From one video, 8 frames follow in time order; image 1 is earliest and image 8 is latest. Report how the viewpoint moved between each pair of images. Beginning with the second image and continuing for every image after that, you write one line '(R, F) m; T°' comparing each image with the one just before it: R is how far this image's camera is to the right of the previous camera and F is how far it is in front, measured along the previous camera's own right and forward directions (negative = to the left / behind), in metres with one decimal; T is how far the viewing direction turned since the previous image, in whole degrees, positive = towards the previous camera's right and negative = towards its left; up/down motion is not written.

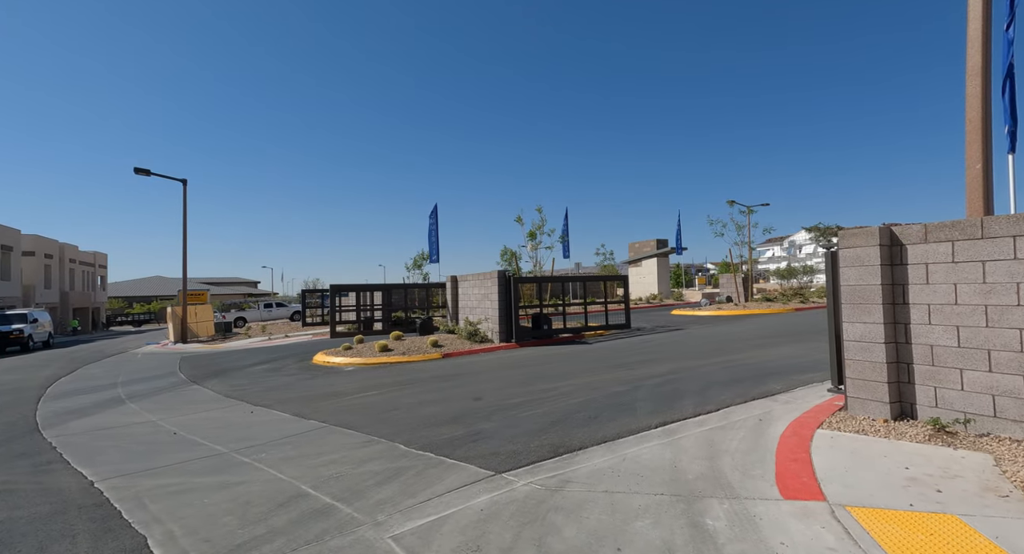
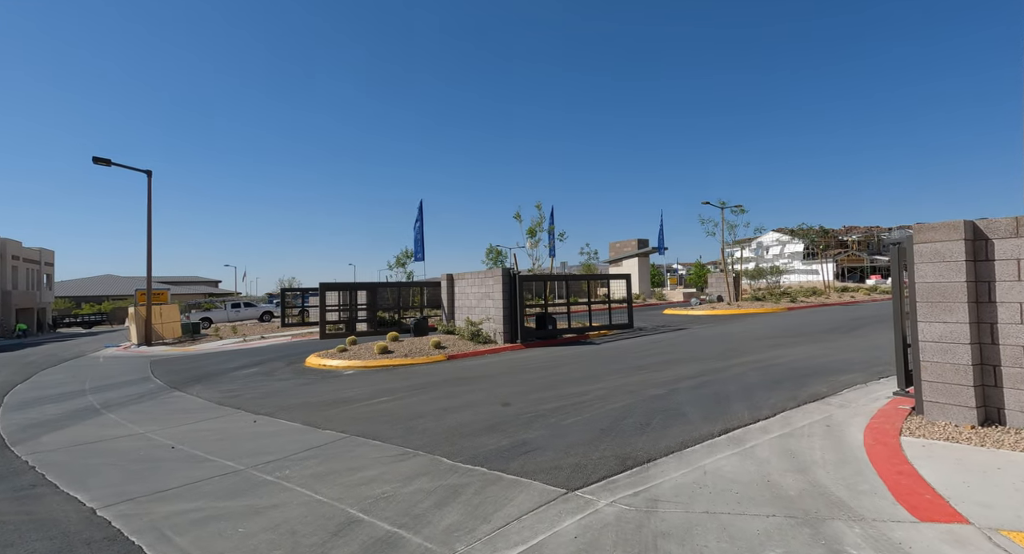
(-0.9, +0.6) m; +3°
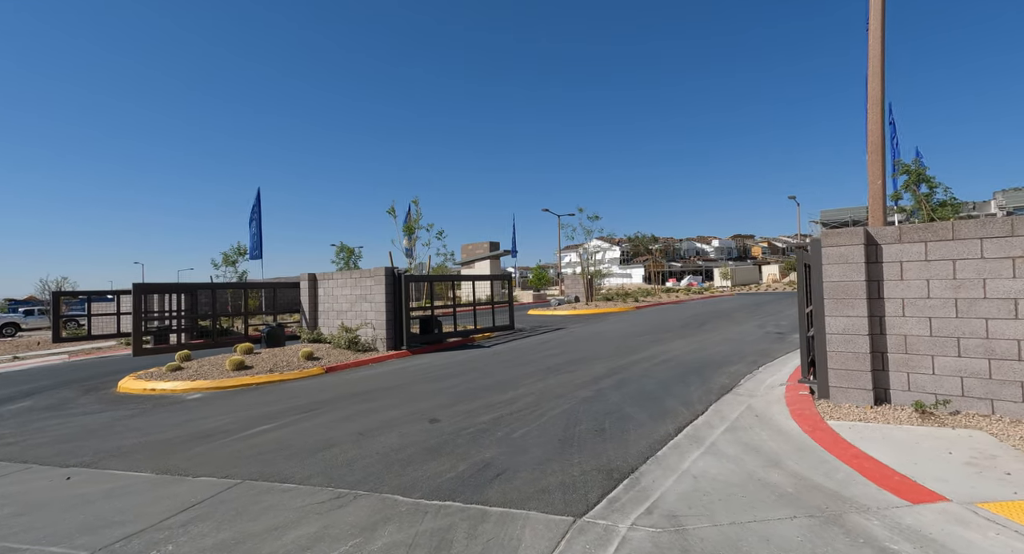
(-1.2, +0.8) m; +19°
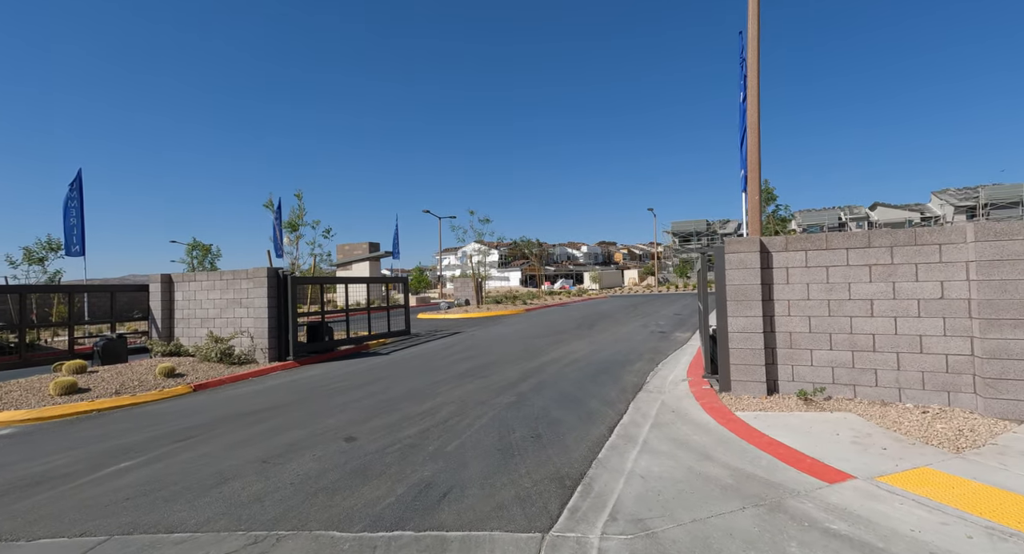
(-0.7, +0.3) m; +14°
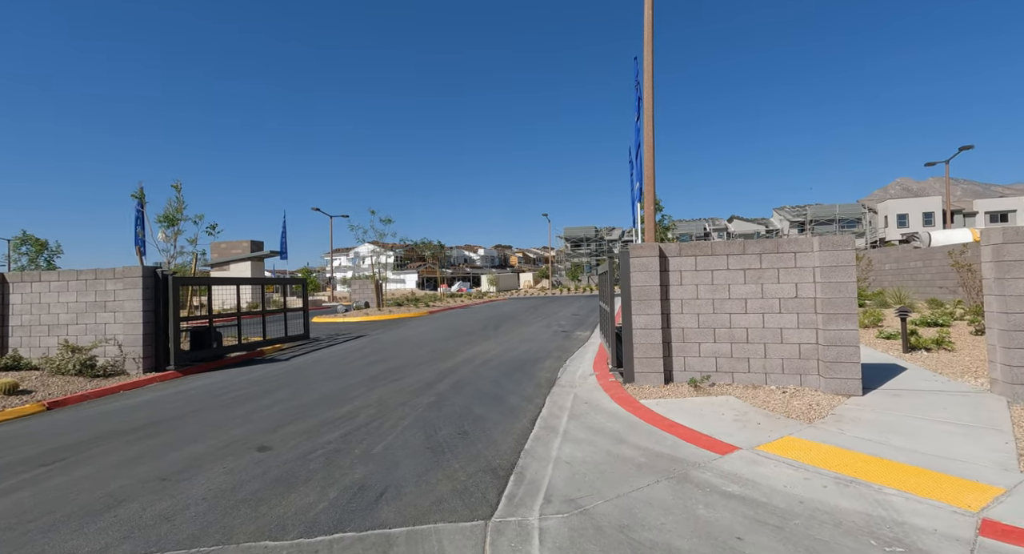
(-0.4, -0.2) m; +12°
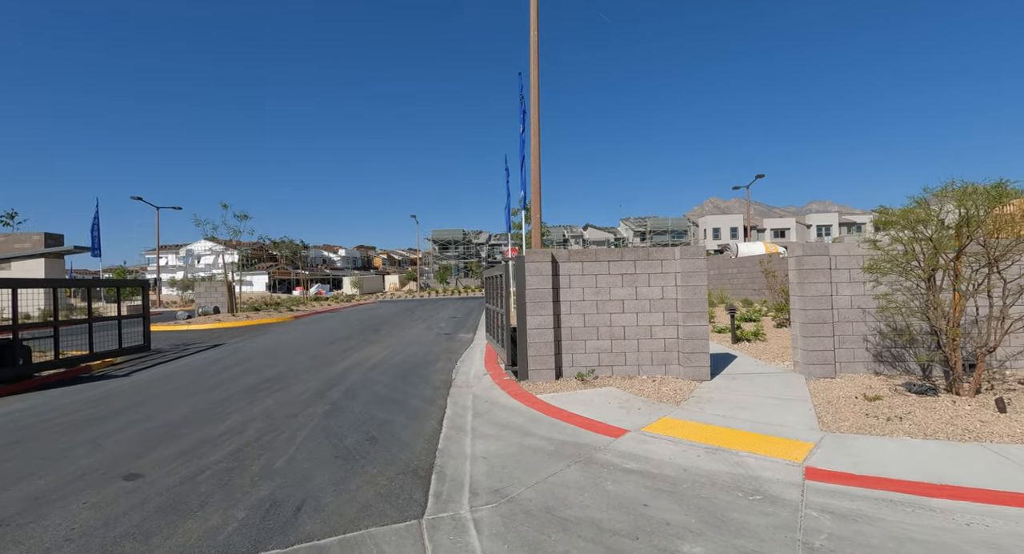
(-0.6, -0.2) m; +16°
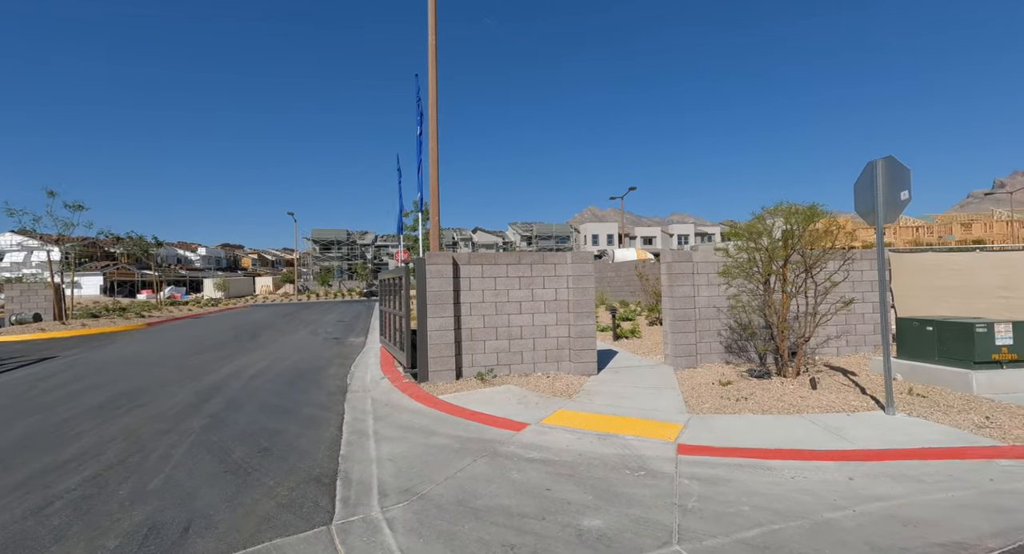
(-0.3, -0.2) m; +13°
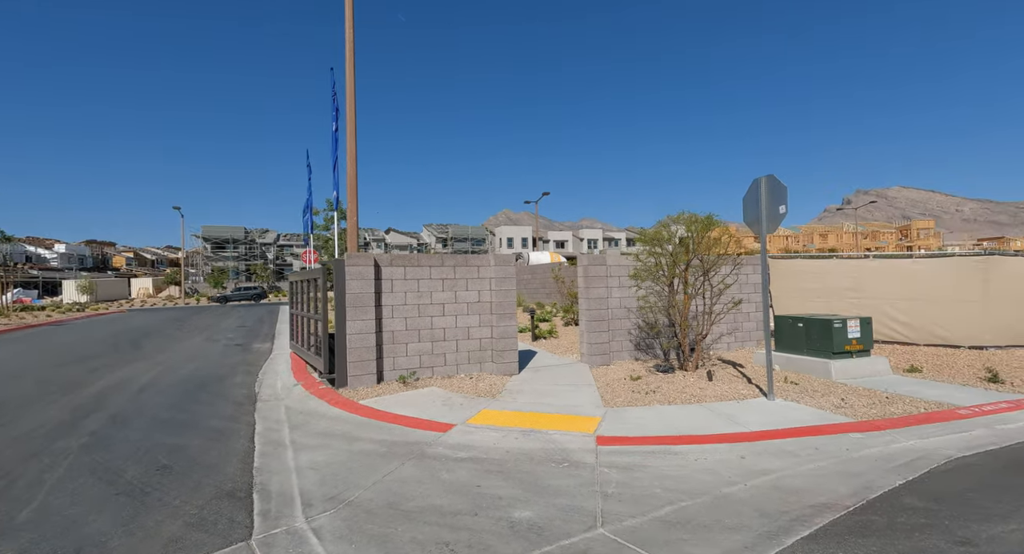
(-0.2, -0.1) m; +10°
